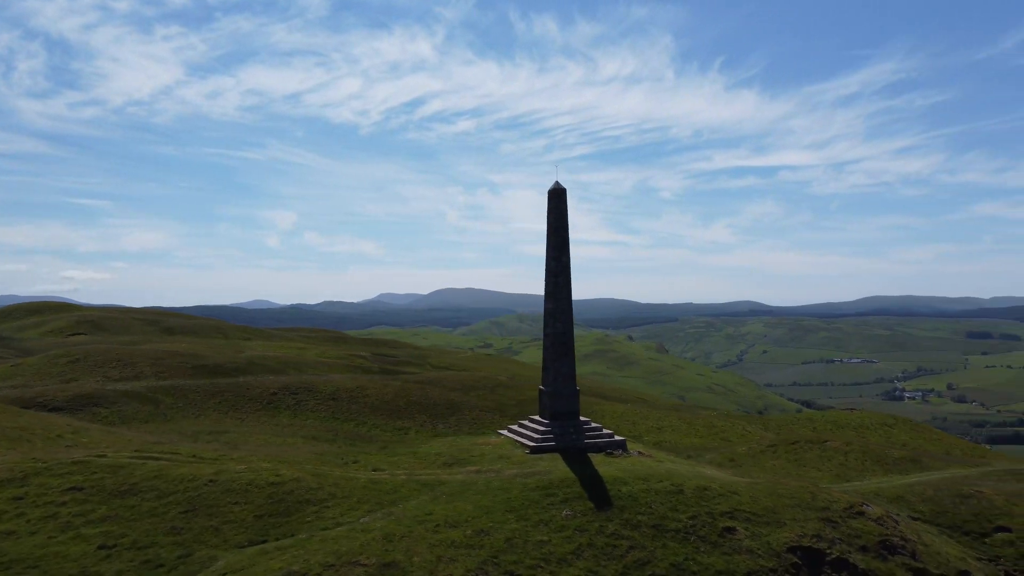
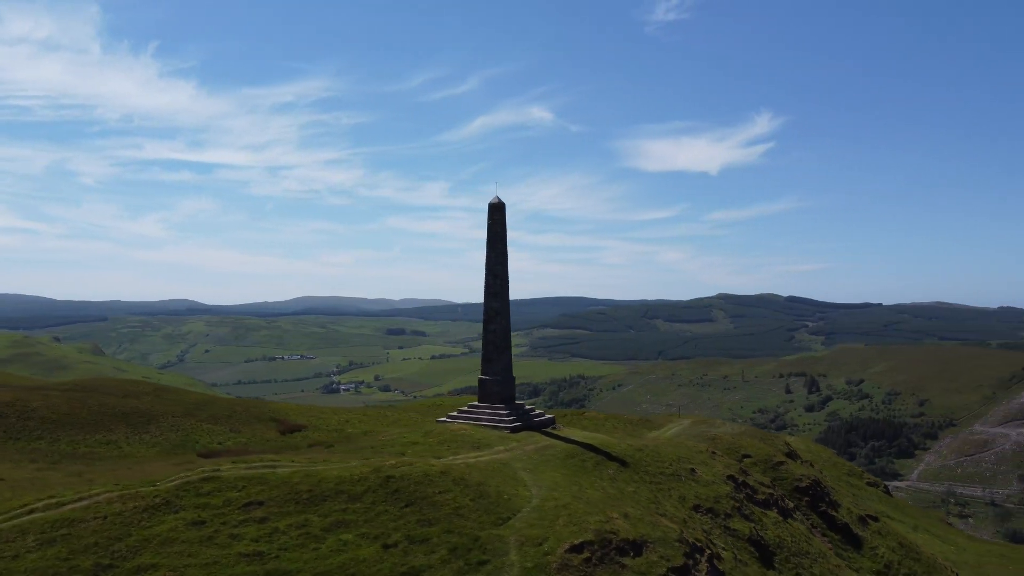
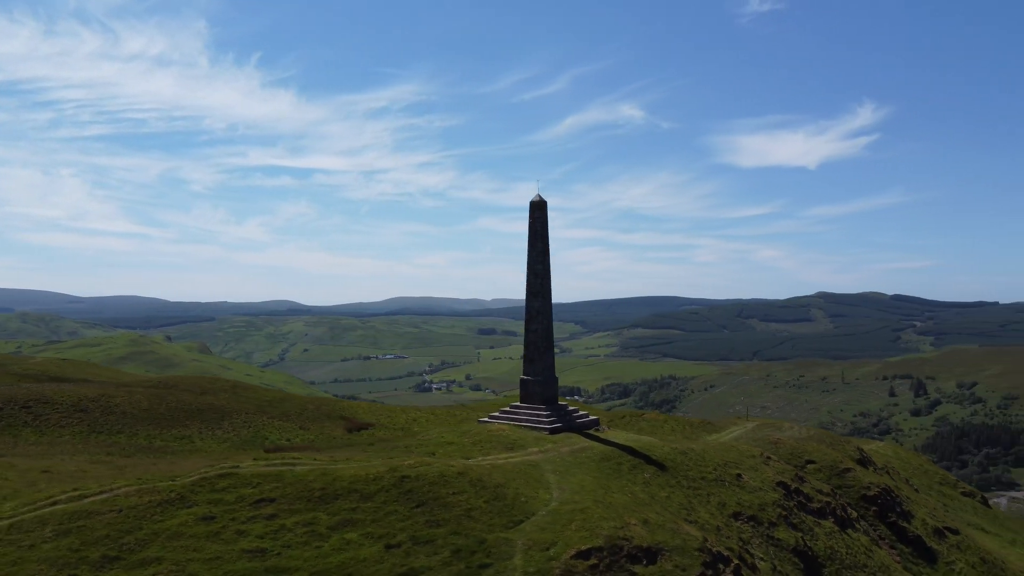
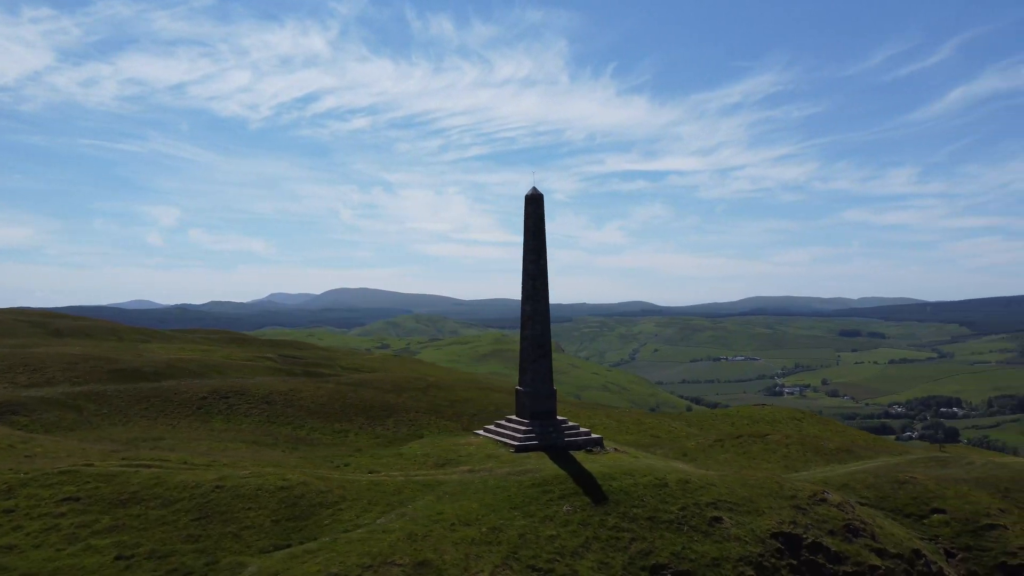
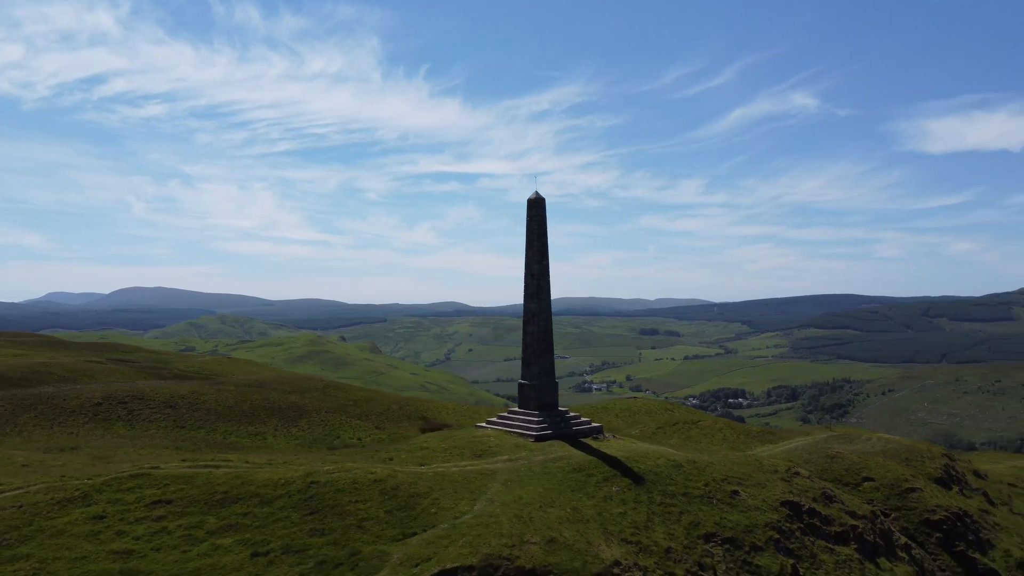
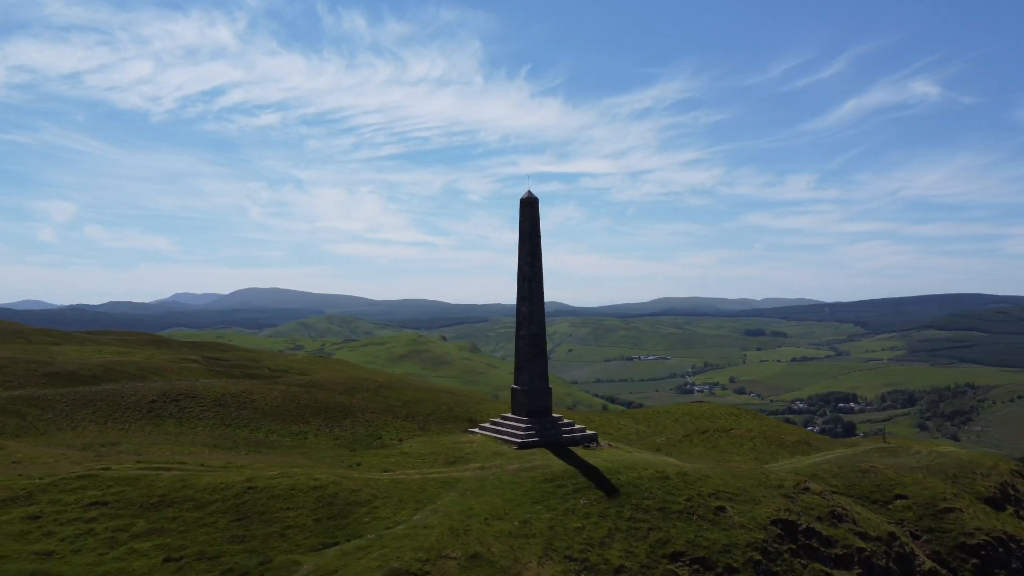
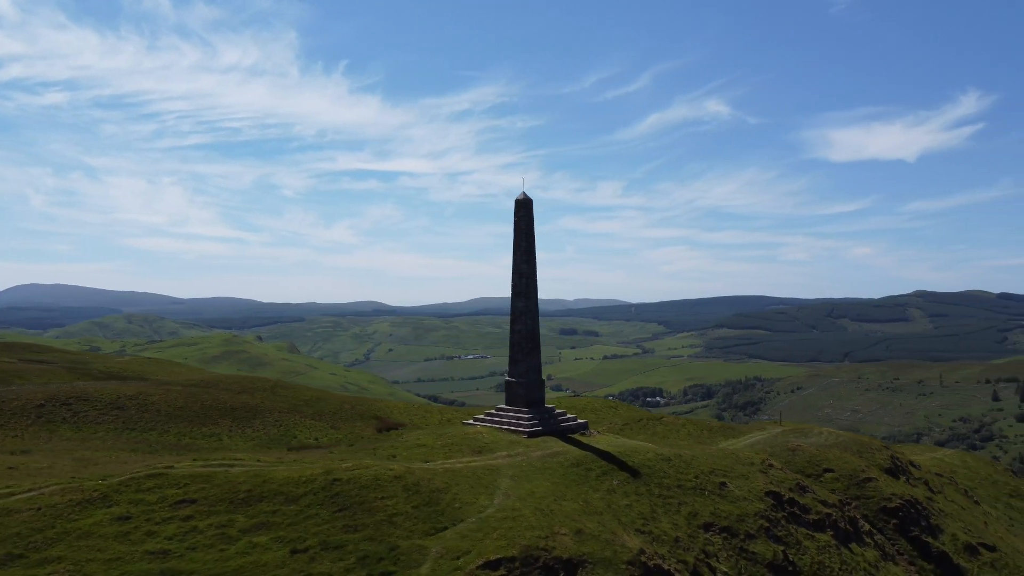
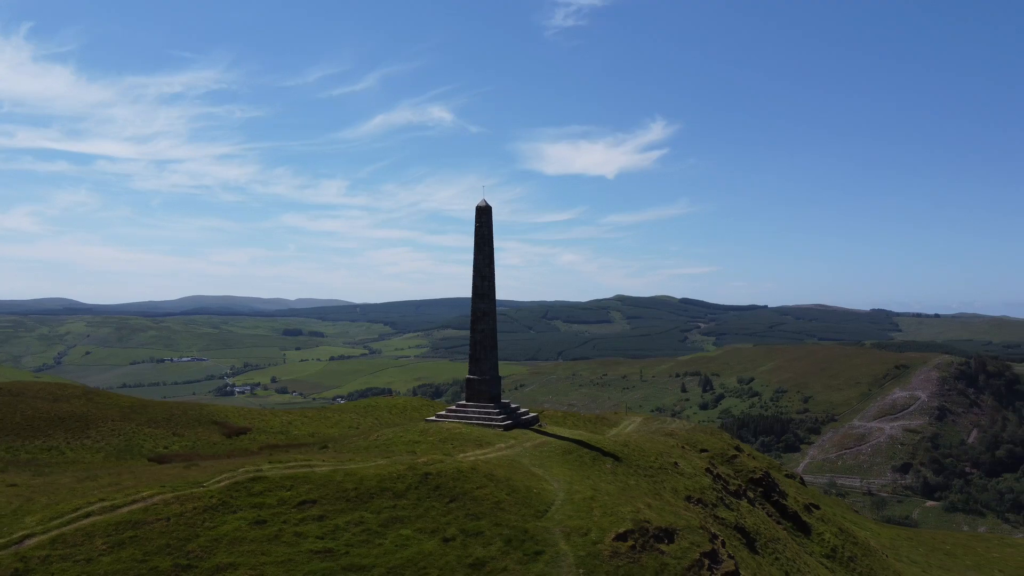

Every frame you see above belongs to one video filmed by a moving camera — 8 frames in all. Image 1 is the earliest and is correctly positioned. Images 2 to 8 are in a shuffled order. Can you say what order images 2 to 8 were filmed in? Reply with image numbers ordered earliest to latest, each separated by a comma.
4, 6, 5, 7, 3, 2, 8
